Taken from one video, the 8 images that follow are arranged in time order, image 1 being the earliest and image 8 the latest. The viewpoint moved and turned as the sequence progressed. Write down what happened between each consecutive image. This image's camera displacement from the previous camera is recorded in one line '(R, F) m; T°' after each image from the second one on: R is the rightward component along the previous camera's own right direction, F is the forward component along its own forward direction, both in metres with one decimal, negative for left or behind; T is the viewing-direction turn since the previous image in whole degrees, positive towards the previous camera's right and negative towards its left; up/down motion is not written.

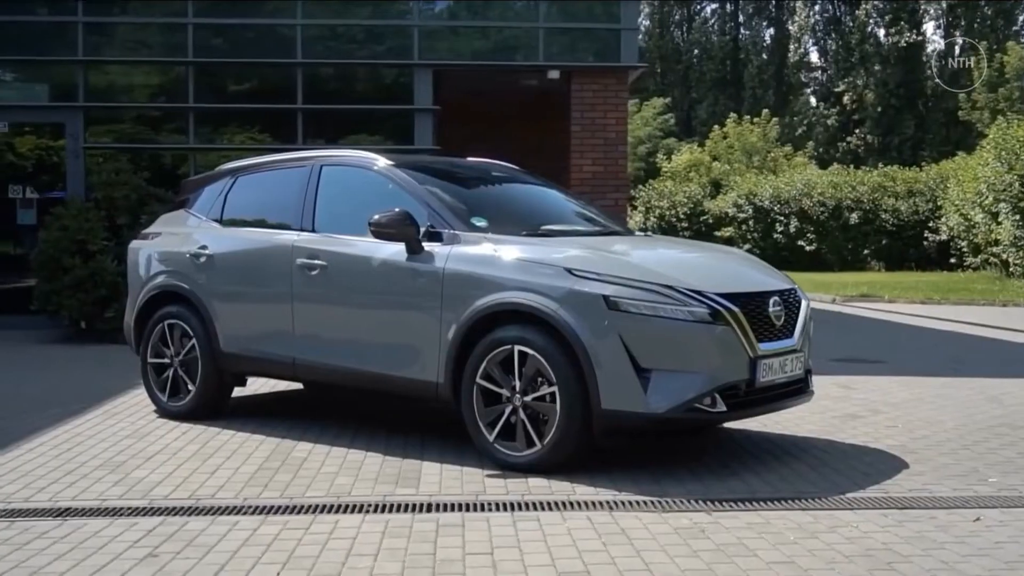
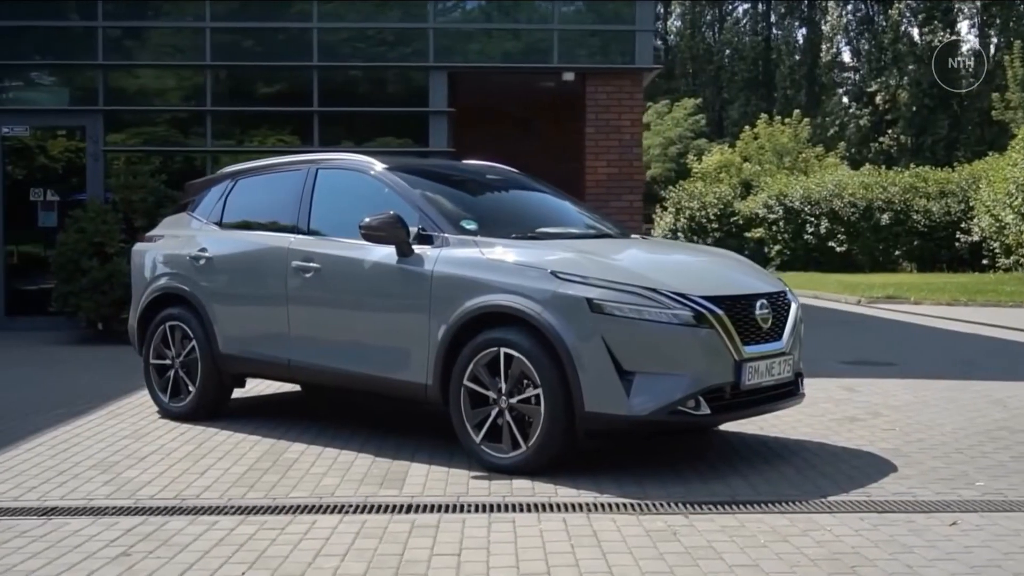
(+0.3, 0.0) m; -2°
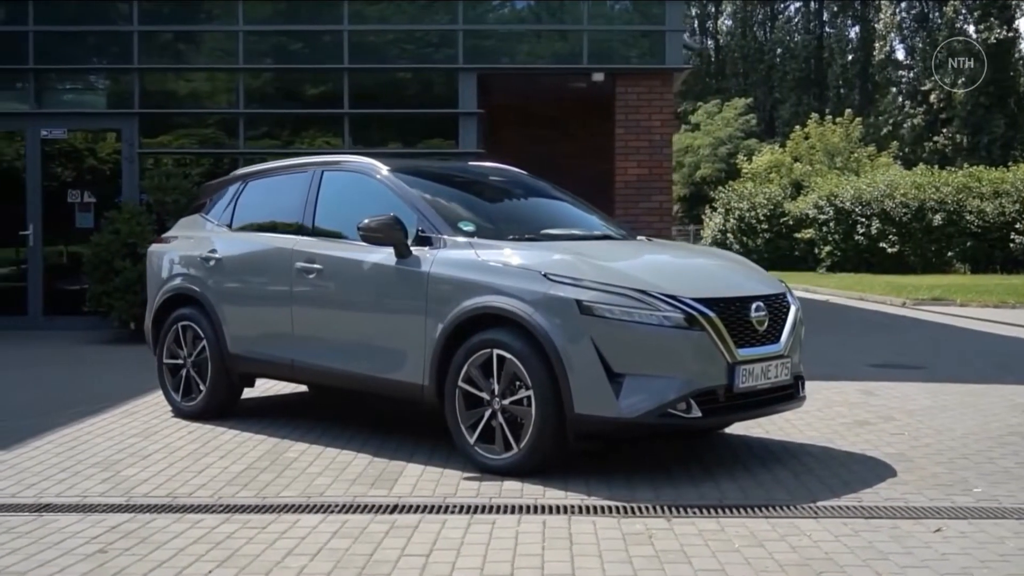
(+0.3, 0.0) m; -3°
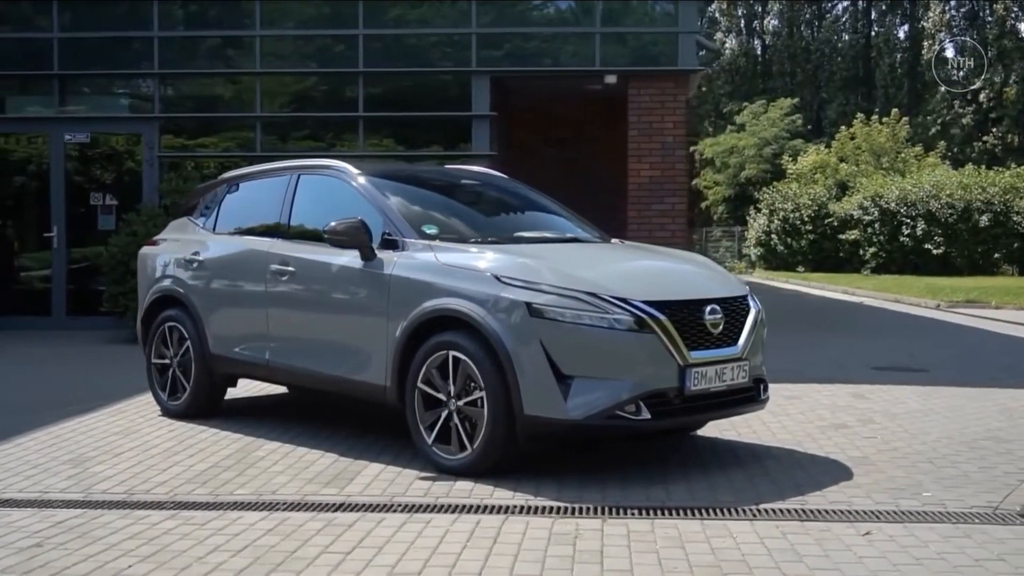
(+0.5, -0.1) m; -3°
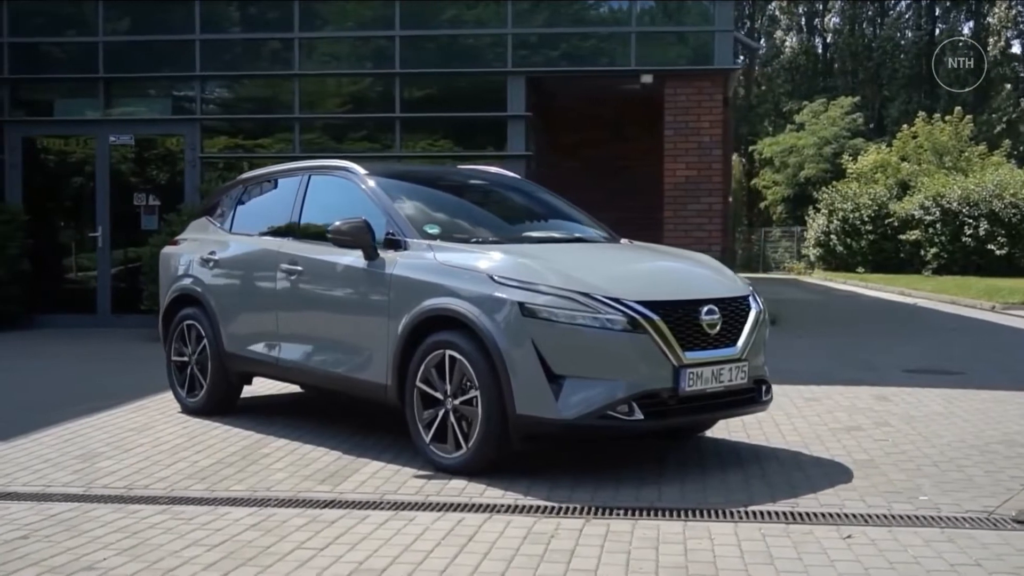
(+0.4, 0.0) m; -3°
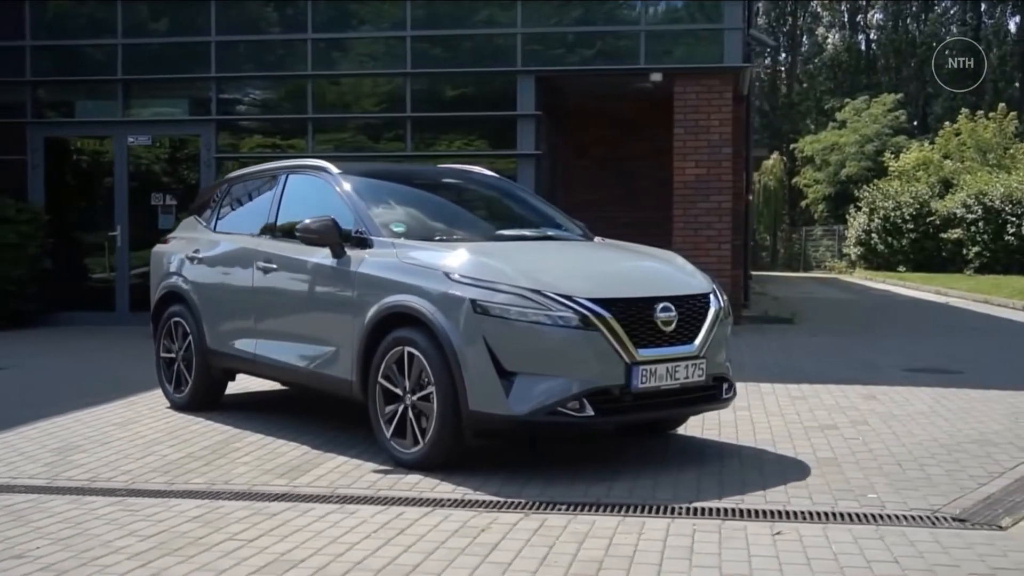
(+0.5, -0.1) m; -2°
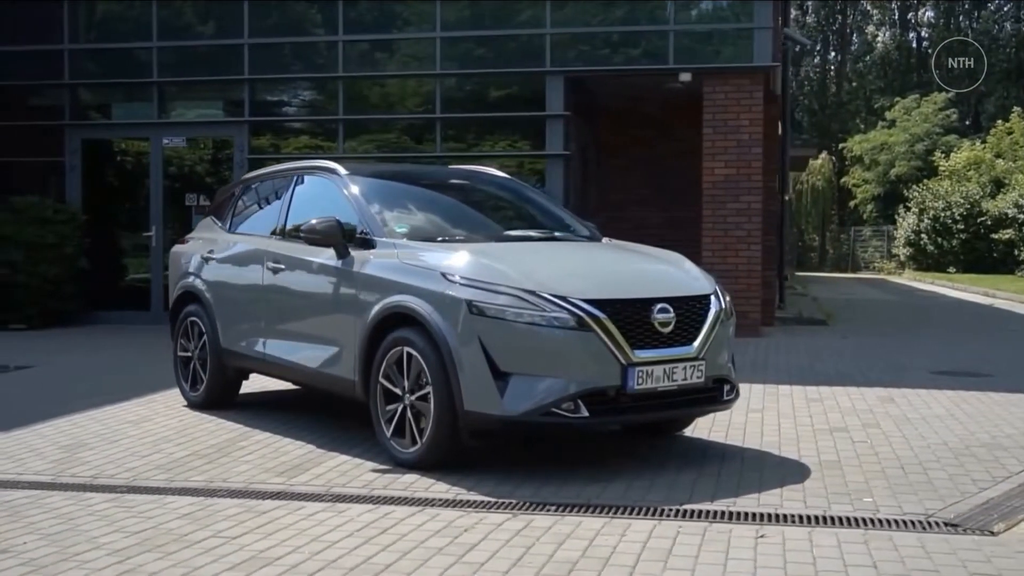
(+0.3, 0.0) m; -2°
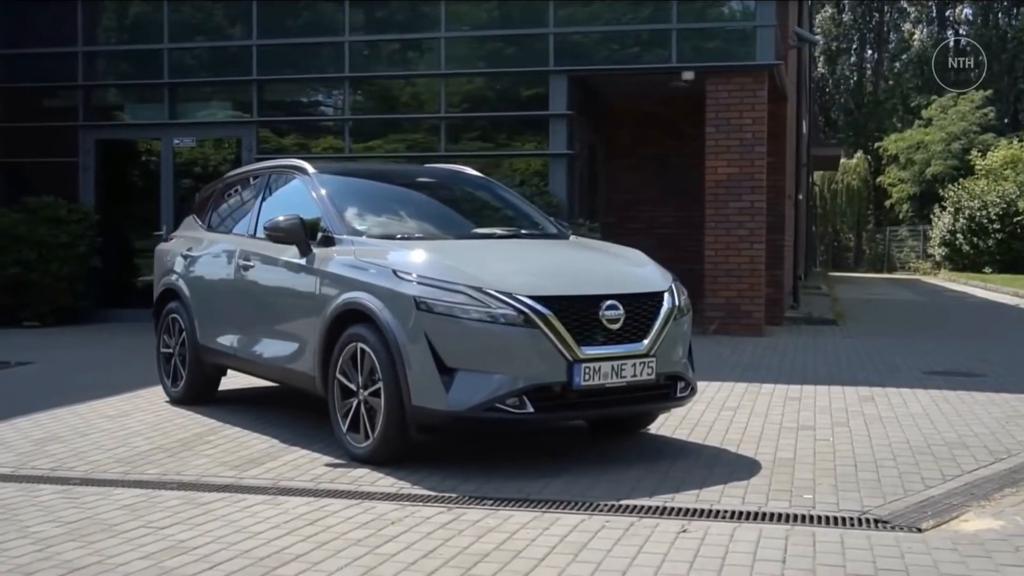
(+0.5, 0.0) m; -2°
